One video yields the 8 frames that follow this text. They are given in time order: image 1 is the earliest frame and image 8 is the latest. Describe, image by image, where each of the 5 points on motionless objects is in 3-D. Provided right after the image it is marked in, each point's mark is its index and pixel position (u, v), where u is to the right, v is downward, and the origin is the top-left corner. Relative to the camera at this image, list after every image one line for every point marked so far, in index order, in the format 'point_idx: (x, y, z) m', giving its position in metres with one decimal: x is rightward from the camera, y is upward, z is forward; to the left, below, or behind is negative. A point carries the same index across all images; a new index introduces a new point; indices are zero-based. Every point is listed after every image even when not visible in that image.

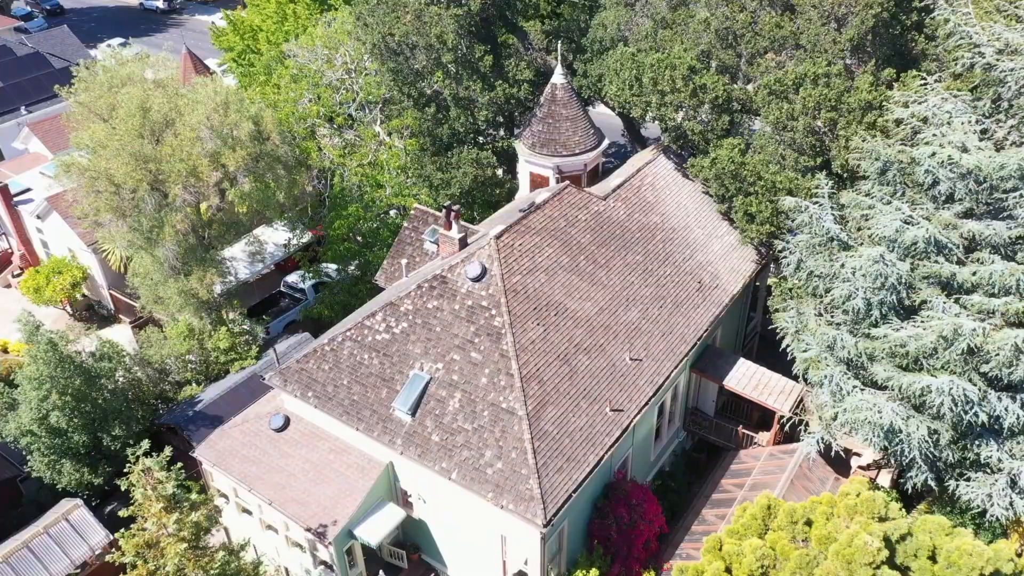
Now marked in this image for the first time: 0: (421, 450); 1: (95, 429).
0: (-1.9, -3.4, +15.3) m
1: (-10.7, -3.6, +18.6) m
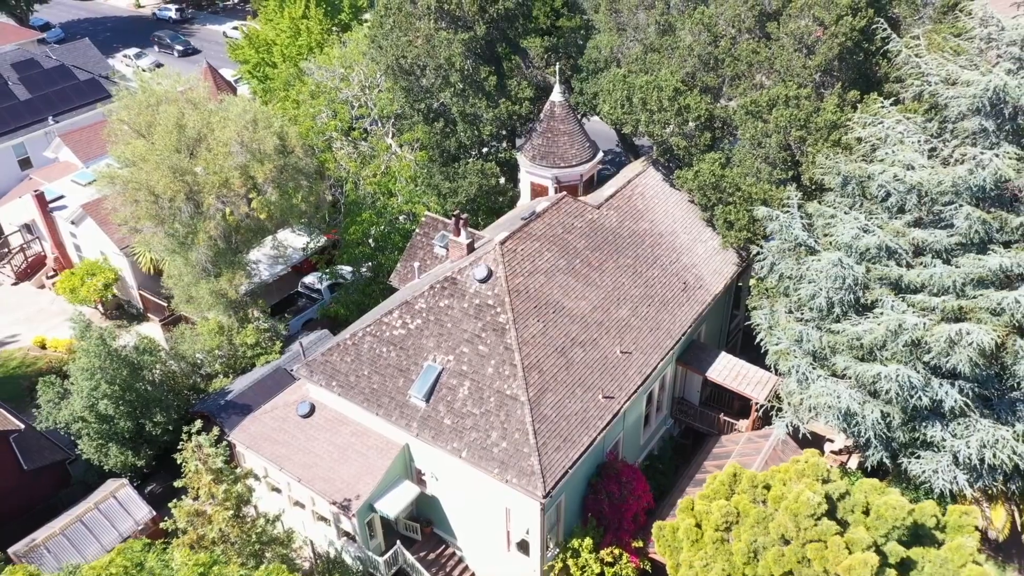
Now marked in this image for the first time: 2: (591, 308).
0: (-1.8, -3.5, +17.3) m
1: (-10.6, -3.6, +20.6) m
2: (+2.1, -0.5, +19.0) m
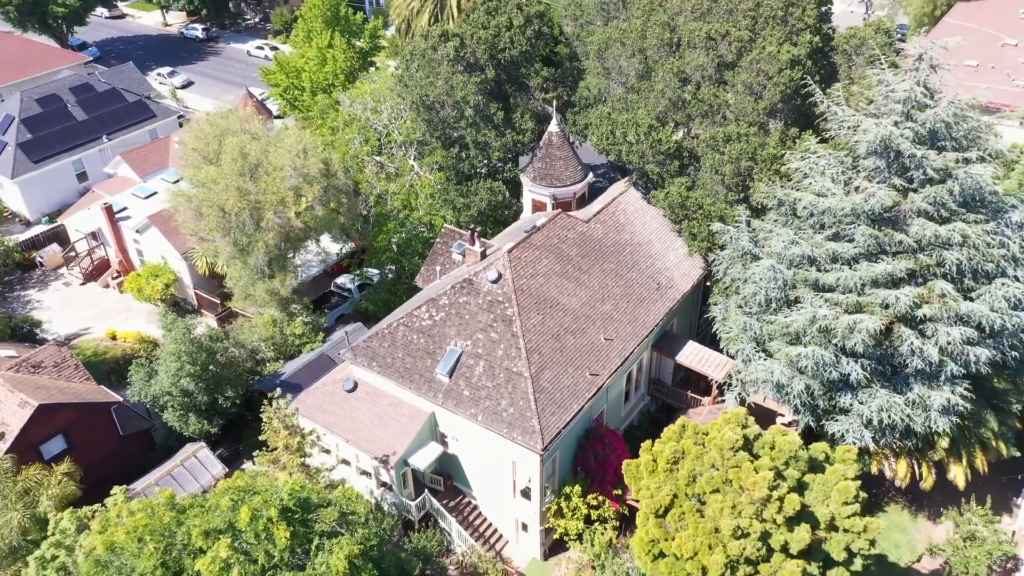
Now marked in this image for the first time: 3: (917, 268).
0: (-1.7, -3.4, +22.0) m
1: (-10.4, -3.6, +25.3) m
2: (+2.2, -0.5, +23.7) m
3: (+11.0, +0.5, +19.6) m
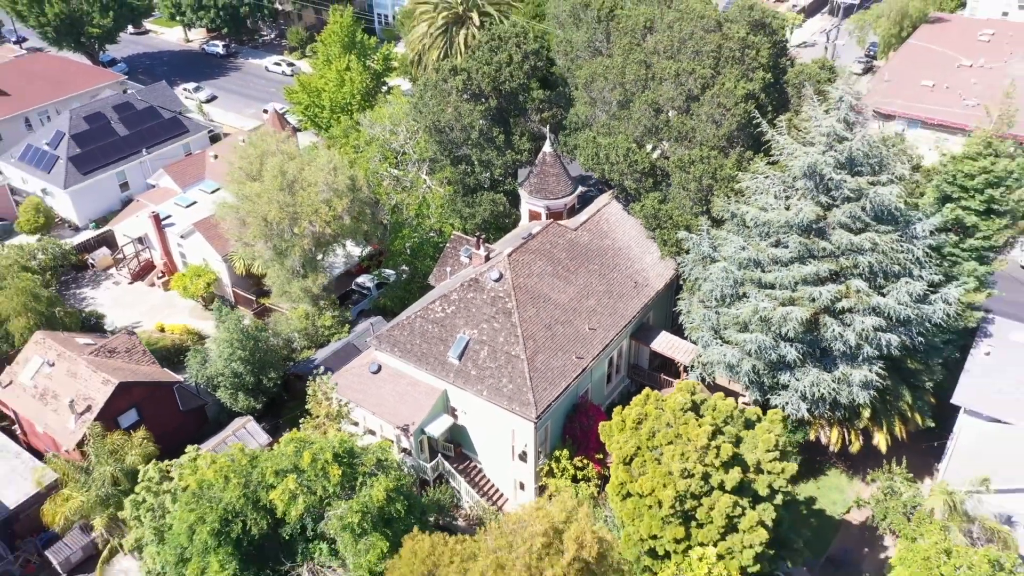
0: (-1.7, -3.4, +26.7) m
1: (-10.5, -3.5, +29.9) m
2: (+2.2, -0.4, +28.3) m
3: (+10.9, +0.6, +24.2) m
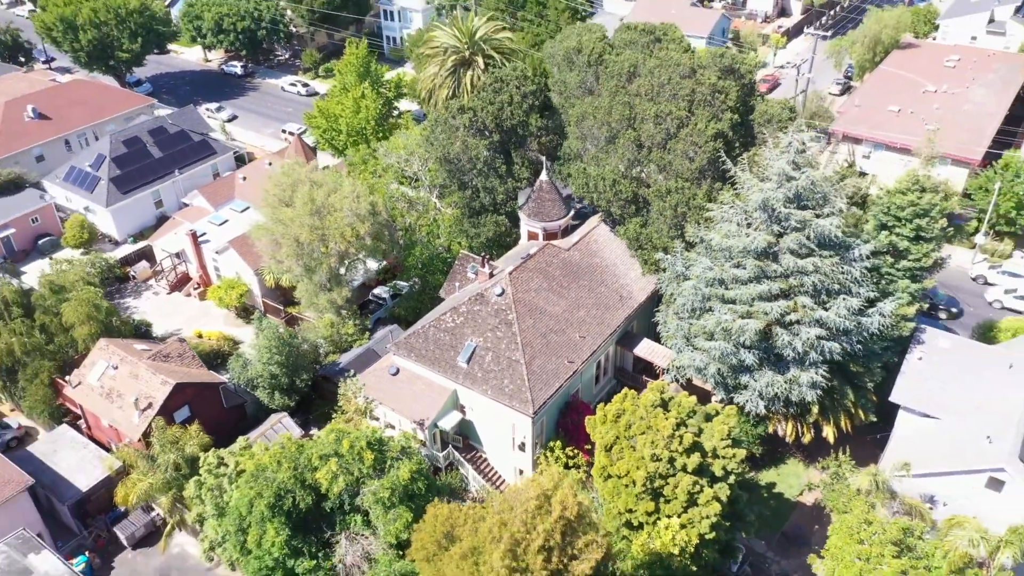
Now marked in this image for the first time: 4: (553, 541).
0: (-1.7, -4.0, +31.1) m
1: (-10.4, -4.1, +34.4) m
2: (+2.2, -1.0, +32.8) m
3: (+11.0, 0.0, +28.7) m
4: (+1.1, -6.7, +19.4) m
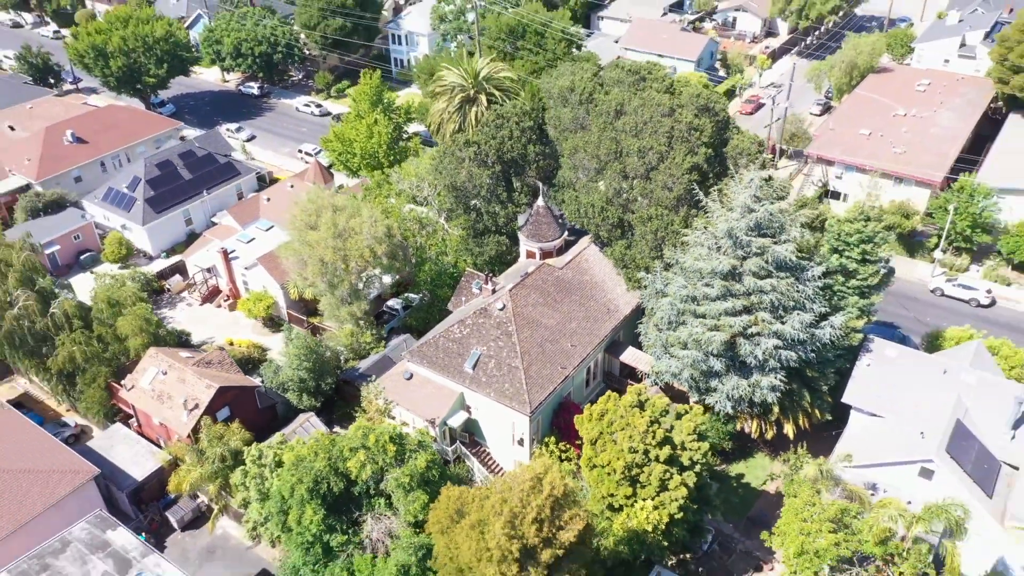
0: (-1.7, -4.7, +35.7) m
1: (-10.4, -4.9, +39.0) m
2: (+2.2, -1.8, +37.4) m
3: (+10.9, -0.8, +33.2) m
4: (+1.1, -7.4, +24.0) m
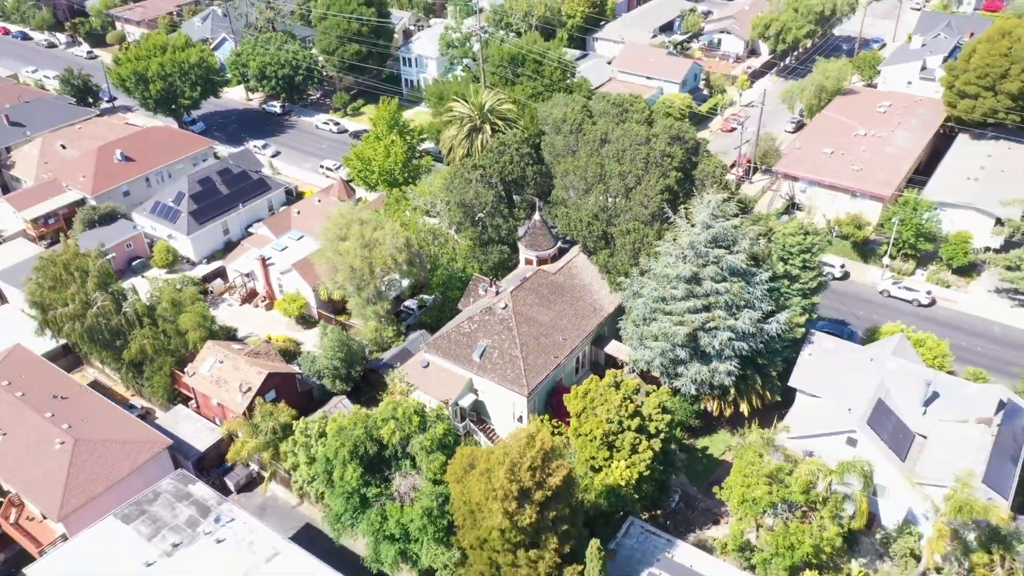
0: (-1.7, -4.9, +42.8) m
1: (-10.4, -5.1, +46.1) m
2: (+2.3, -1.9, +44.5) m
3: (+11.0, -0.9, +40.3) m
4: (+1.1, -7.5, +31.1) m
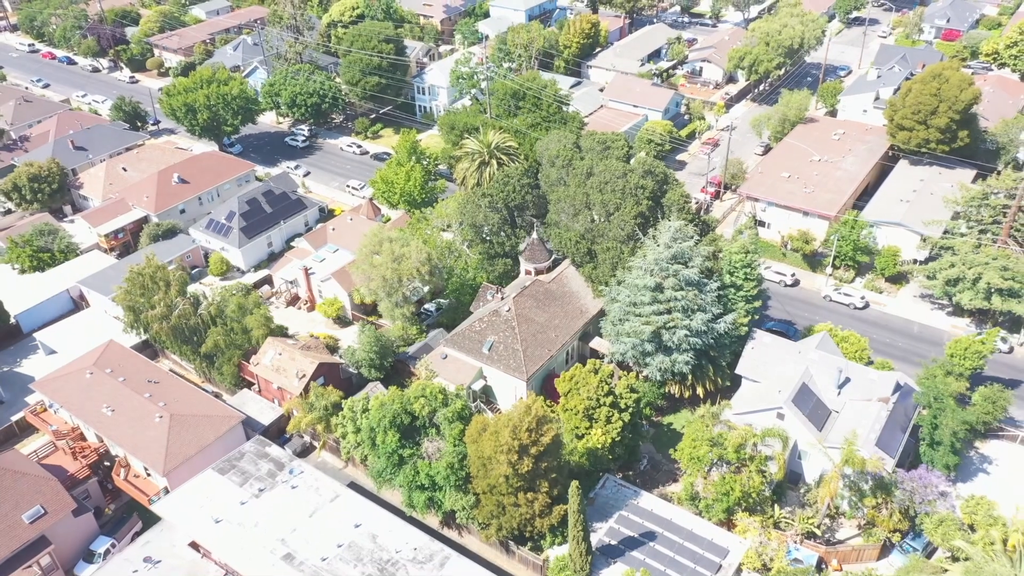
0: (-1.5, -5.4, +53.5) m
1: (-10.2, -5.6, +56.9) m
2: (+2.5, -2.4, +55.2) m
3: (+11.1, -1.4, +51.0) m
4: (+1.2, -8.0, +41.8) m
